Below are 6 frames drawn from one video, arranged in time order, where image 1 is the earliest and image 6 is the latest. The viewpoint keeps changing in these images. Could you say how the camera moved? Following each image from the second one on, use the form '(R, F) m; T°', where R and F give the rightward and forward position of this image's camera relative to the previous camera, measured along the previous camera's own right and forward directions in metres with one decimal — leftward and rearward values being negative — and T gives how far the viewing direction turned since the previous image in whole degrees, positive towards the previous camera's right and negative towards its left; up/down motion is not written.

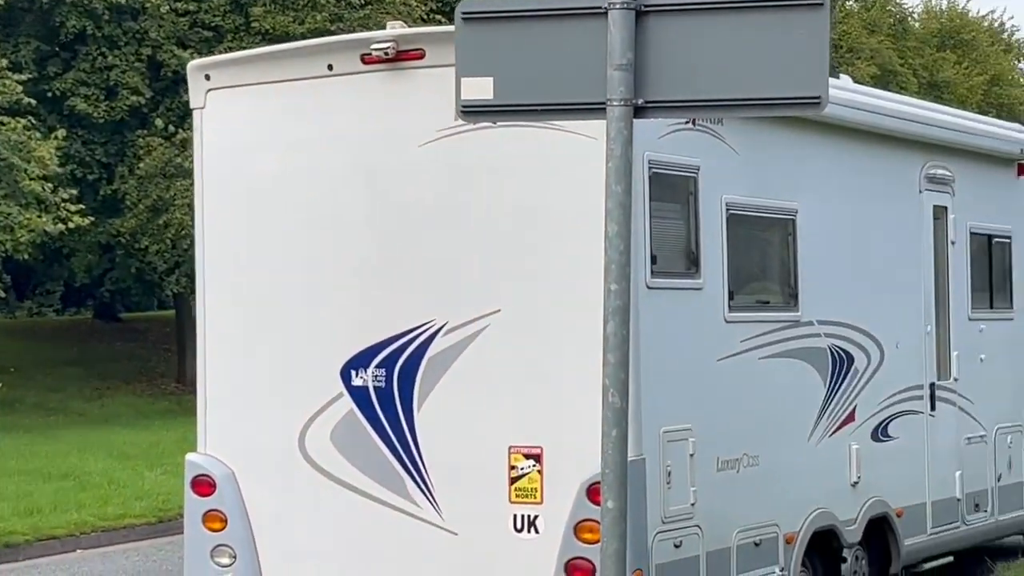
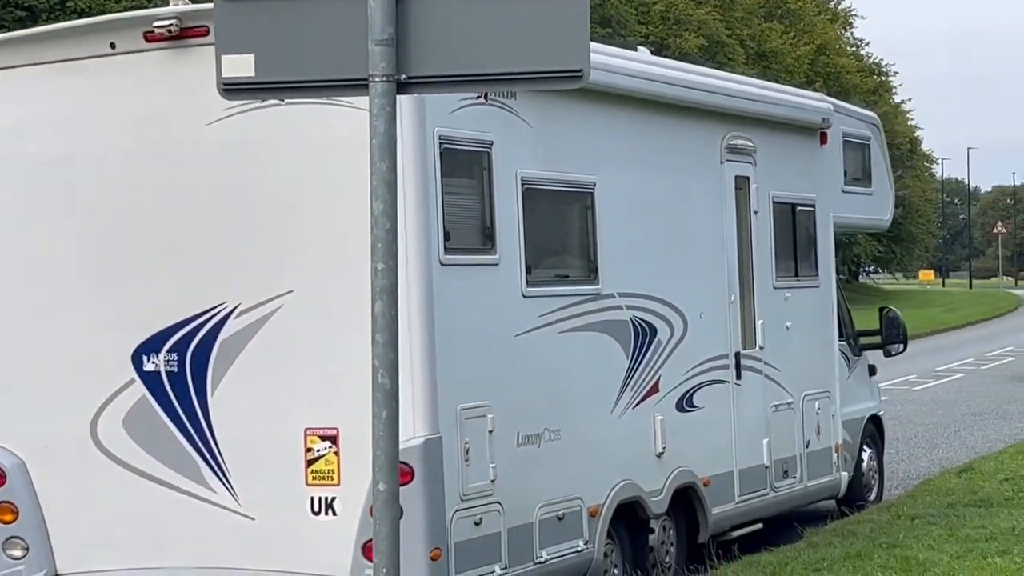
(+0.2, +0.1) m; +5°
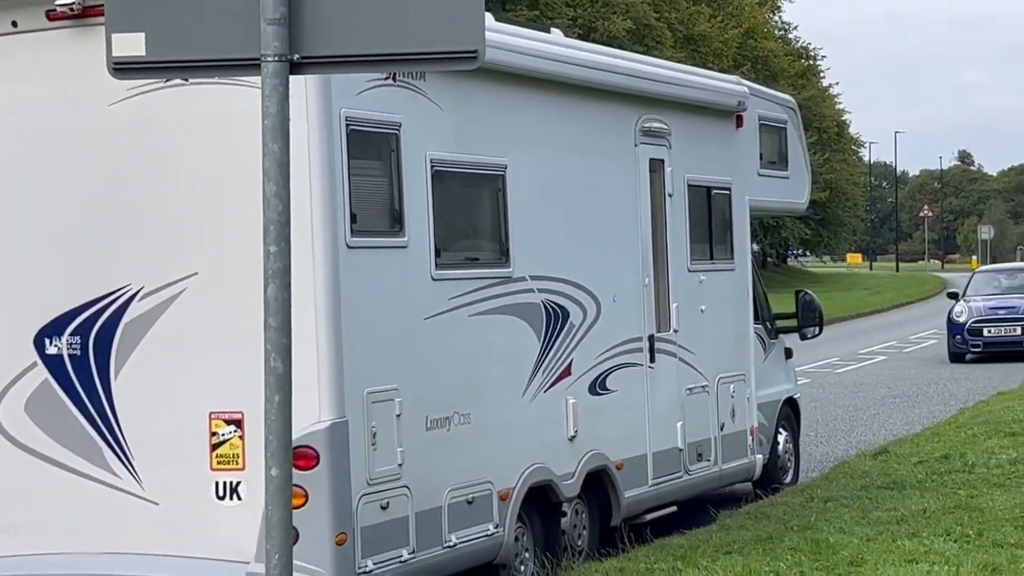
(+0.1, 0.0) m; +2°
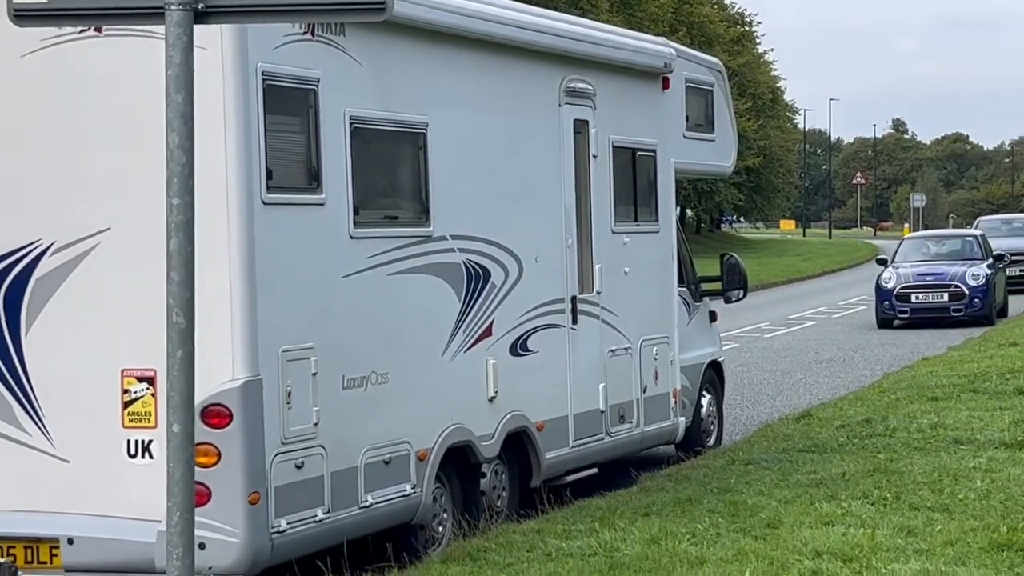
(+0.1, 0.0) m; +2°
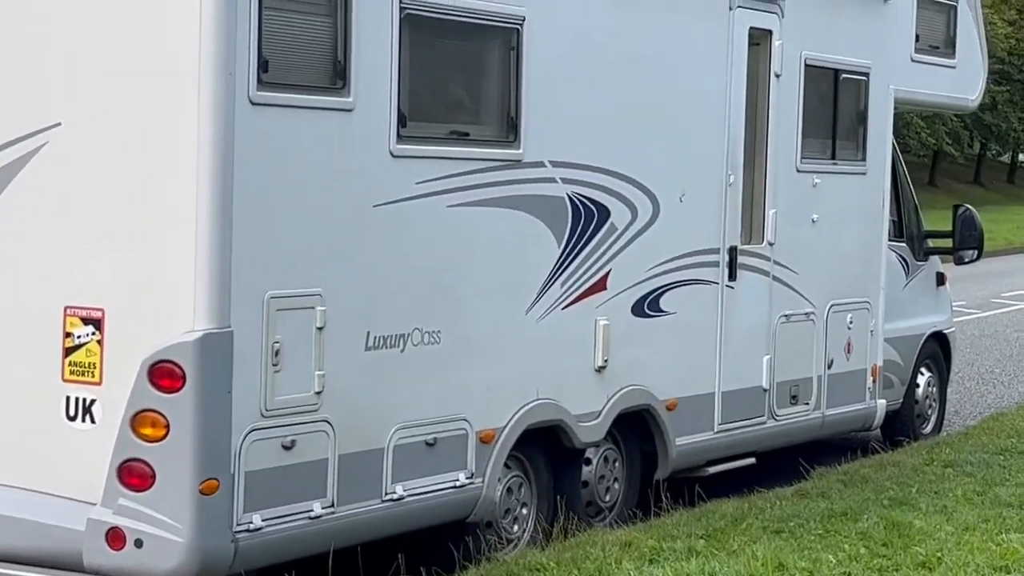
(+0.7, +1.6) m; -10°
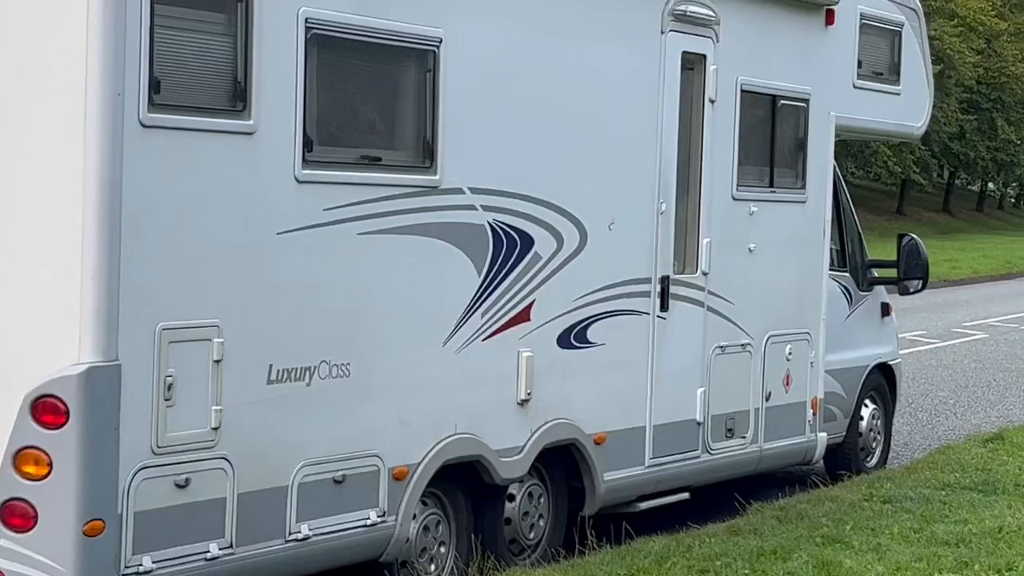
(+0.2, +0.2) m; +1°
